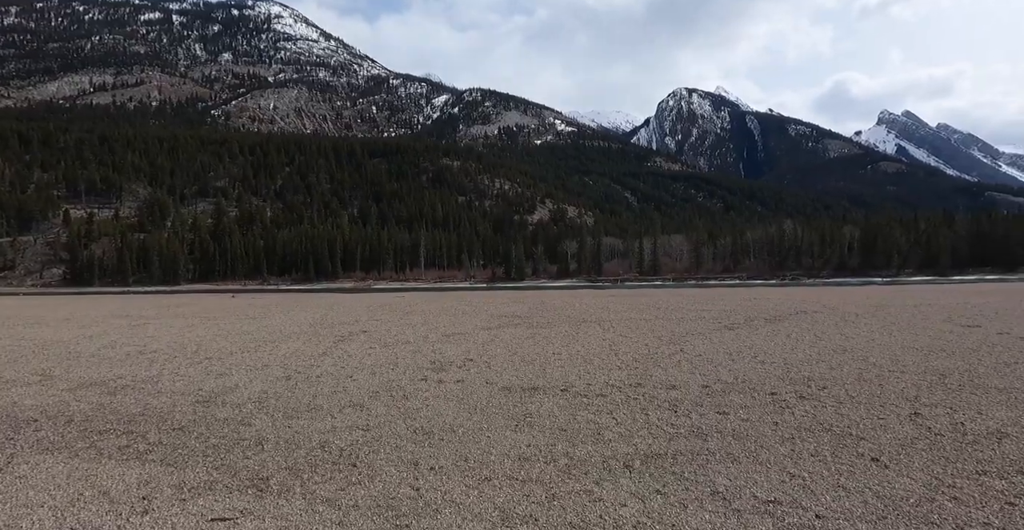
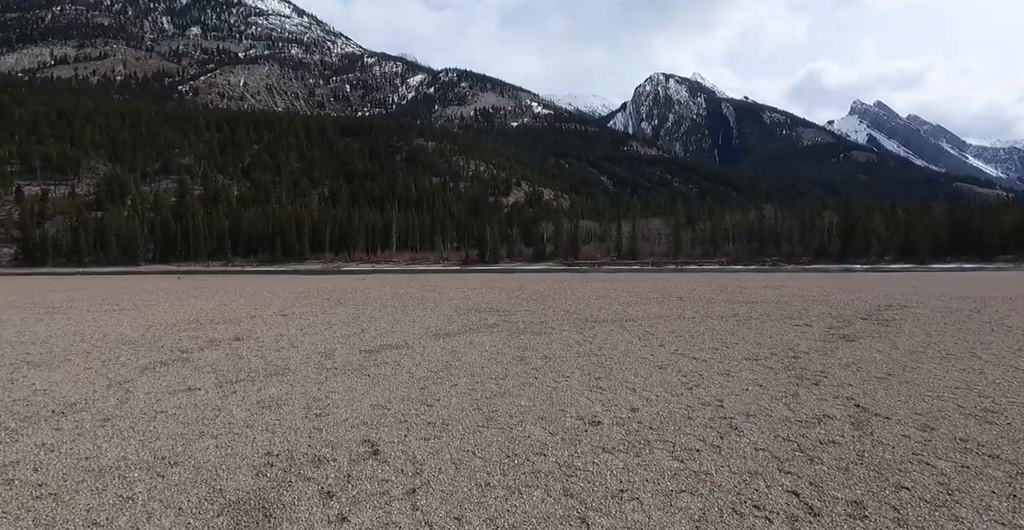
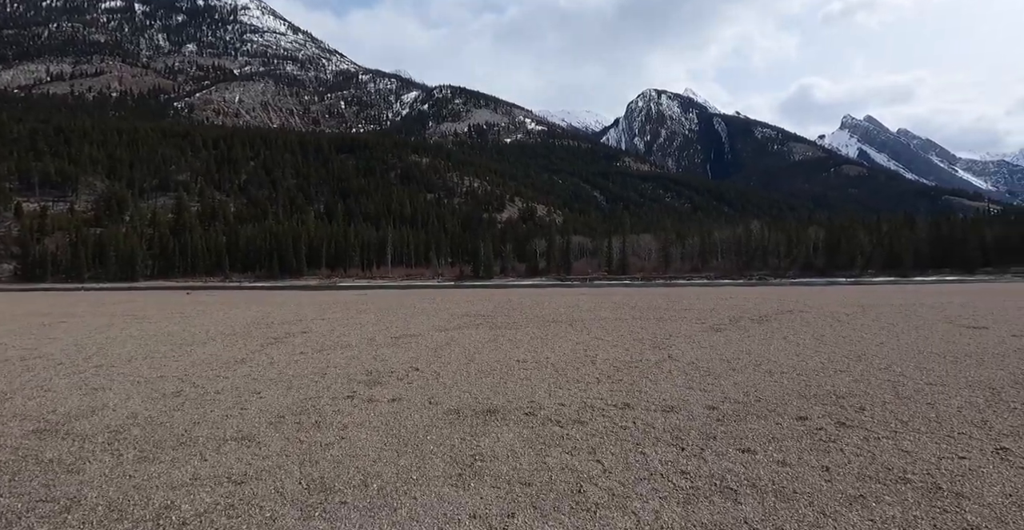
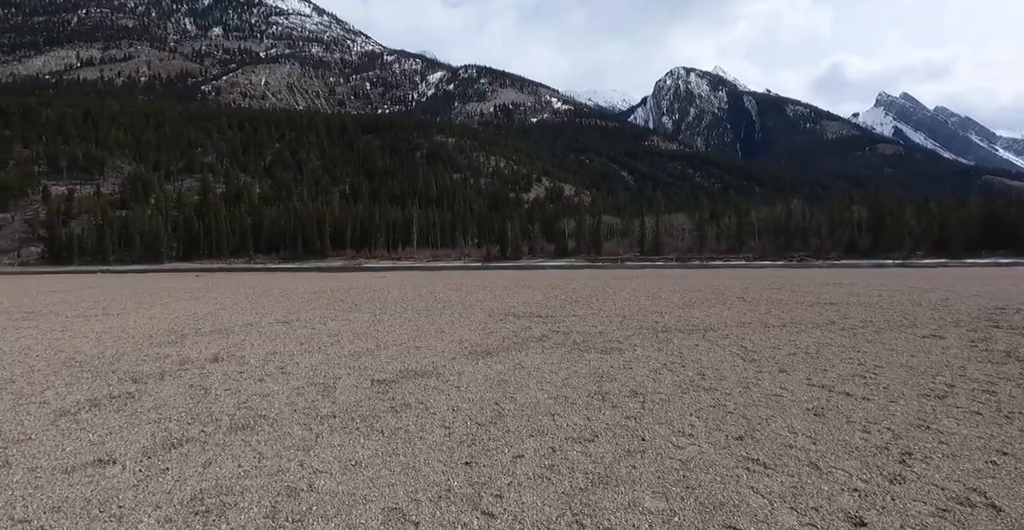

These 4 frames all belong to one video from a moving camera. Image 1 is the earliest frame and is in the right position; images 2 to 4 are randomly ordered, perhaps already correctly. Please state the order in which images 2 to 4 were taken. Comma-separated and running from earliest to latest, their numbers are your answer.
3, 2, 4
